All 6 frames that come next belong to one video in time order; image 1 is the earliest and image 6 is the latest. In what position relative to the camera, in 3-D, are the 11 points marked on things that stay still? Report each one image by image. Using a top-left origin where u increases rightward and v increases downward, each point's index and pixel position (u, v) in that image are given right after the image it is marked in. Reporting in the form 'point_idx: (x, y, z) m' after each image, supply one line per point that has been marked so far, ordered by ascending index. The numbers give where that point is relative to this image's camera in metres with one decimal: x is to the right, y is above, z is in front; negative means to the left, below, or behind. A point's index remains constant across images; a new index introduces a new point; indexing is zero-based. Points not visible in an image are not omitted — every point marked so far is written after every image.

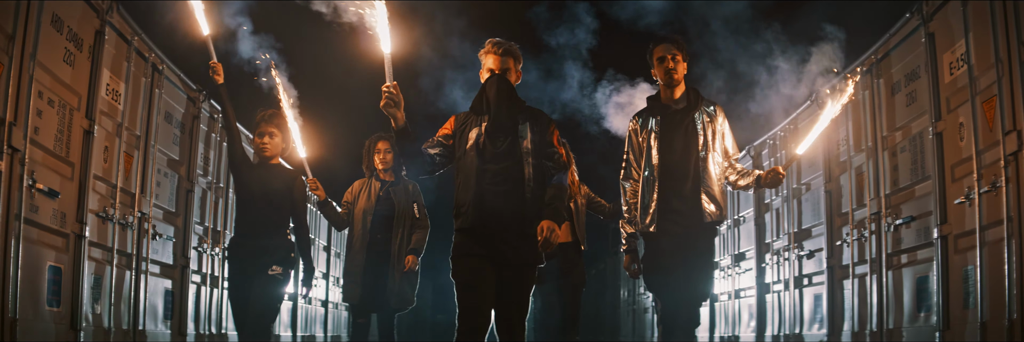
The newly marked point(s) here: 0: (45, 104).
0: (-3.2, +0.3, +5.5) m
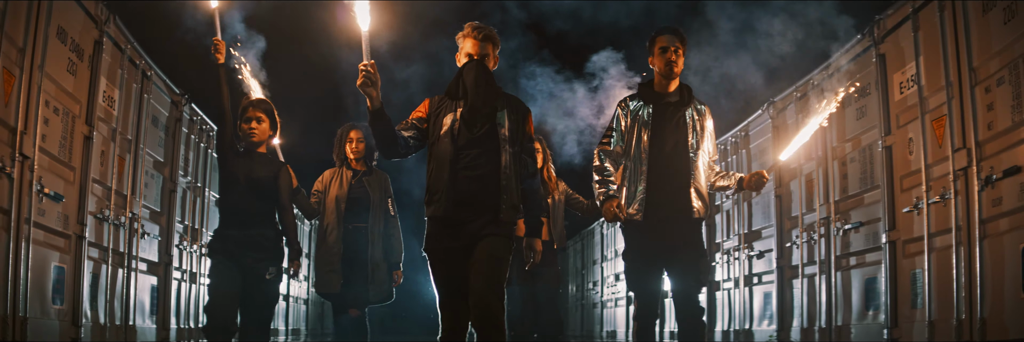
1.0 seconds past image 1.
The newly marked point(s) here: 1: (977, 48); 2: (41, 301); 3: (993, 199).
0: (-3.1, +0.3, +5.4) m
1: (+3.2, +0.8, +5.5) m
2: (-2.9, -0.8, +5.1) m
3: (+3.2, -0.2, +5.3) m
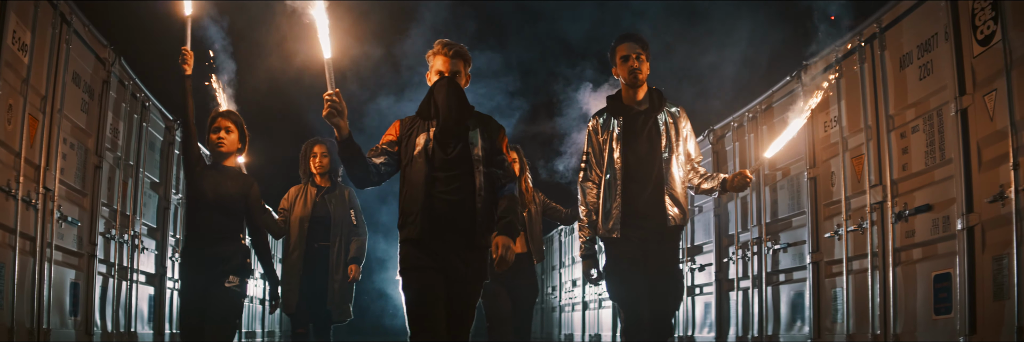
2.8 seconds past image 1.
0: (-3.3, +0.2, +5.9) m
1: (+3.0, +0.6, +6.3) m
2: (-3.1, -1.0, +5.6) m
3: (+3.0, -0.5, +6.1) m
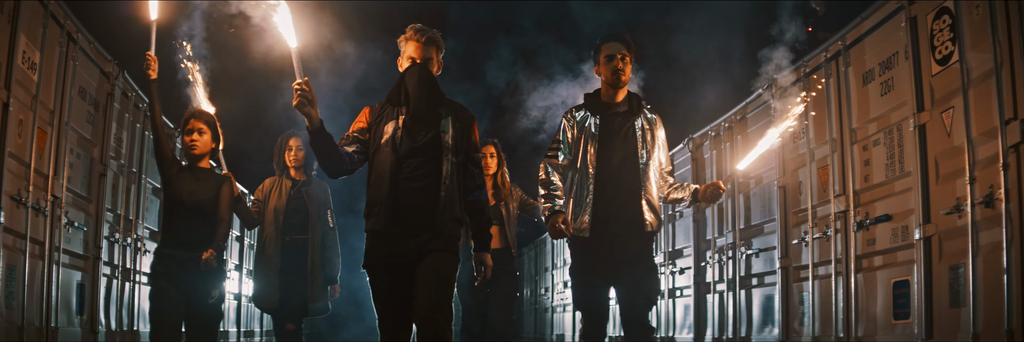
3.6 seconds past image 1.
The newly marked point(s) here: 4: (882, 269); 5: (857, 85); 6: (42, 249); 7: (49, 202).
0: (-3.4, +0.1, +6.3) m
1: (+2.9, +0.5, +6.7) m
2: (-3.3, -1.1, +6.0) m
3: (+2.8, -0.5, +6.4) m
4: (+2.9, -0.8, +6.3) m
5: (+2.9, +0.7, +6.7) m
6: (-3.3, -0.6, +5.7) m
7: (-3.4, -0.2, +5.9) m
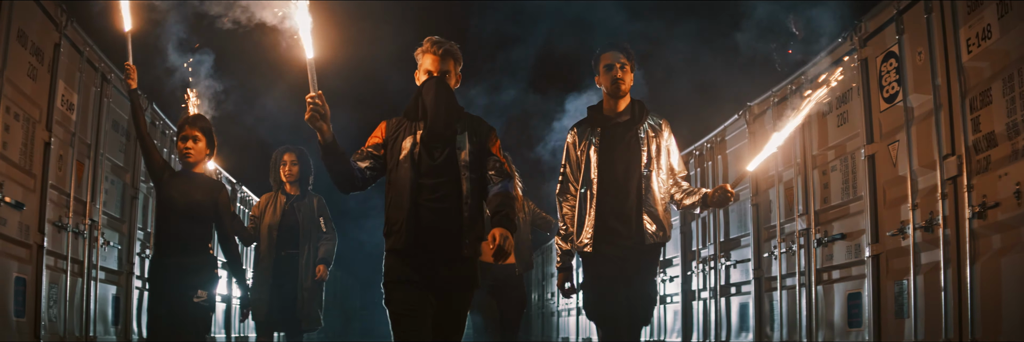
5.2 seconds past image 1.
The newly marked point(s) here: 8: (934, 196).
0: (-3.6, -0.1, +7.1) m
1: (+2.7, +0.3, +7.2) m
2: (-3.4, -1.3, +6.8) m
3: (+2.7, -0.7, +7.0) m
4: (+2.8, -0.9, +6.8) m
5: (+2.7, +0.5, +7.2) m
6: (-3.5, -0.8, +6.5) m
7: (-3.5, -0.4, +6.7) m
8: (+2.9, -0.2, +5.6) m
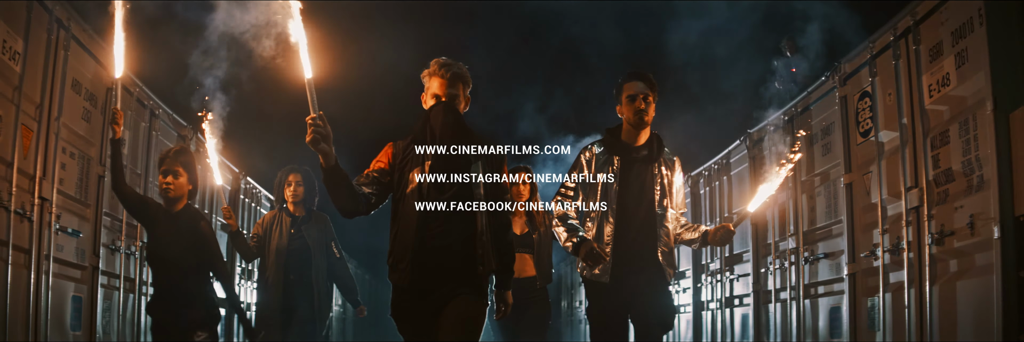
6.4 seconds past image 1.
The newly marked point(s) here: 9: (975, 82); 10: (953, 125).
0: (-3.5, -0.4, +7.9) m
1: (+2.8, +0.1, +7.5) m
2: (-3.4, -1.5, +7.6) m
3: (+2.8, -0.9, +7.3) m
4: (+2.8, -1.1, +7.1) m
5: (+2.8, +0.4, +7.5) m
6: (-3.5, -1.0, +7.4) m
7: (-3.5, -0.7, +7.5) m
8: (+2.8, -0.3, +5.9) m
9: (+3.0, +0.6, +5.3) m
10: (+3.0, +0.3, +5.5) m
